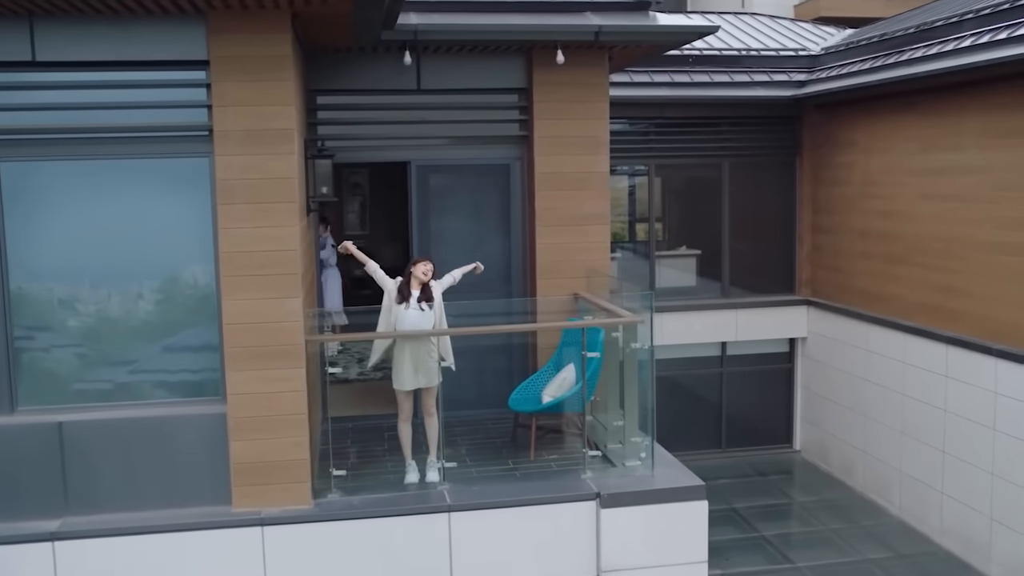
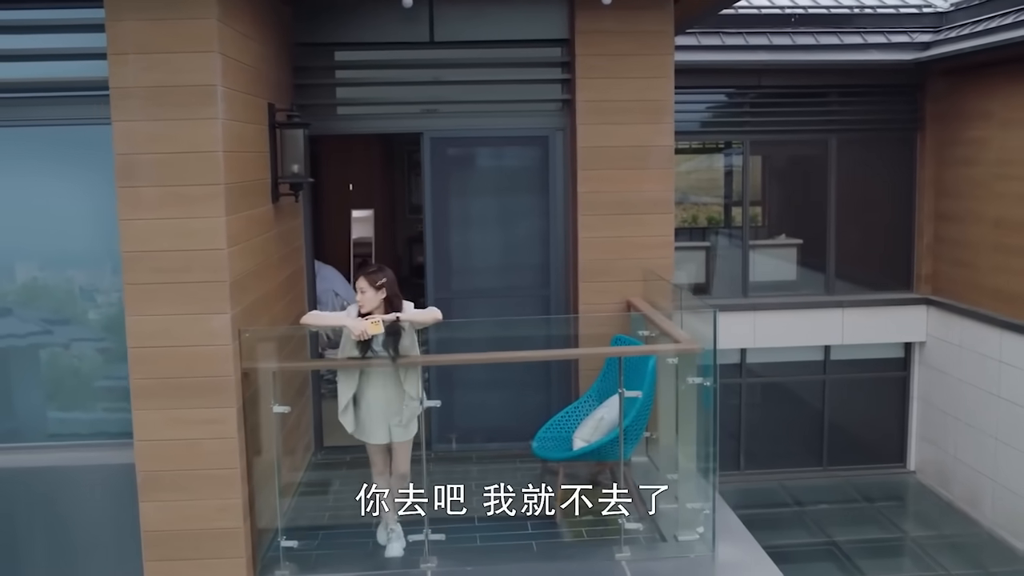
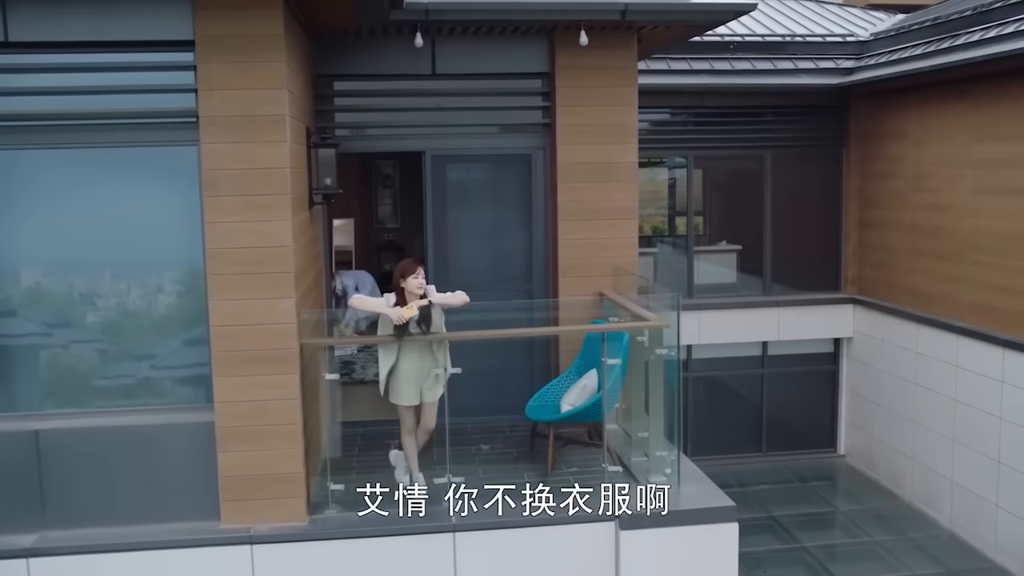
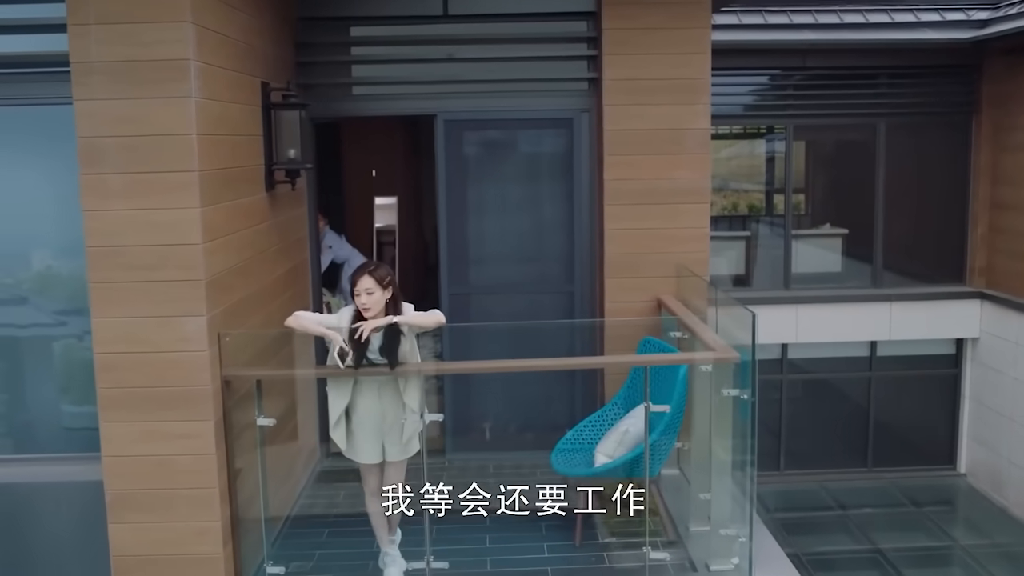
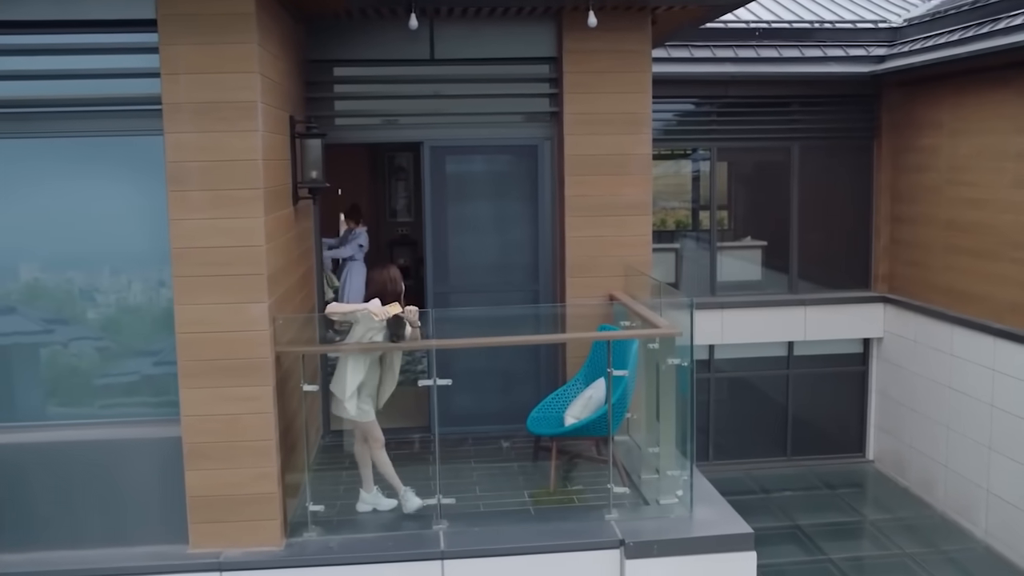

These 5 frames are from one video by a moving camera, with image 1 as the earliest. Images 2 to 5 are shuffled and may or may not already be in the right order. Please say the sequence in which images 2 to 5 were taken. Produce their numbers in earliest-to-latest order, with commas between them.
3, 5, 2, 4
